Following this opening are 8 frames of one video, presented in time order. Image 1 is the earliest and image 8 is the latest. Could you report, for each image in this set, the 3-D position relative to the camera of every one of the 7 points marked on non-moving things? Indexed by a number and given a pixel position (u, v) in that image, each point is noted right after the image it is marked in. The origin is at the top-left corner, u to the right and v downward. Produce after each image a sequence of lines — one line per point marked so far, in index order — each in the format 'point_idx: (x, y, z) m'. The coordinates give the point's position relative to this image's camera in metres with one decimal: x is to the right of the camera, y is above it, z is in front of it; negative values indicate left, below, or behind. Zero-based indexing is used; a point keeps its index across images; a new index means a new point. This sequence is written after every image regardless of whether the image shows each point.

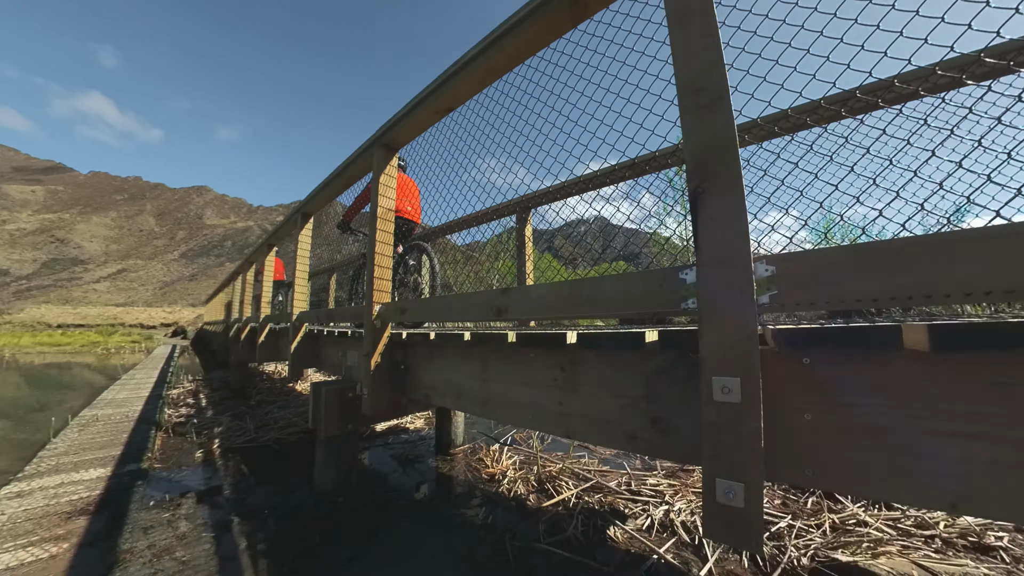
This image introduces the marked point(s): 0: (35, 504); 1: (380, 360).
0: (-2.8, -1.2, +2.0) m
1: (-0.6, -0.3, +1.6) m
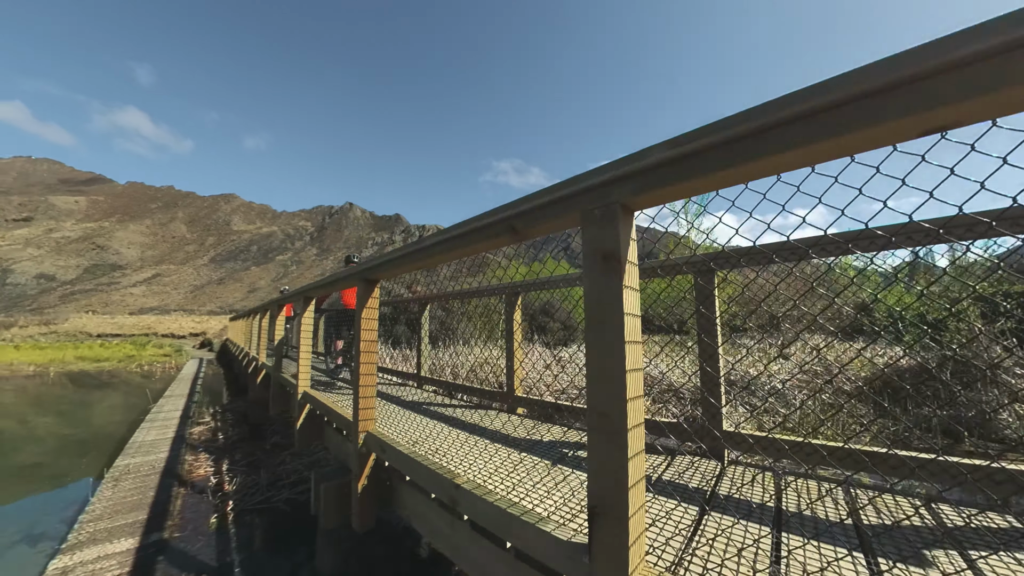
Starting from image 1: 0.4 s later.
0: (-2.9, -1.8, +2.3) m
1: (-0.7, -1.0, +1.7) m
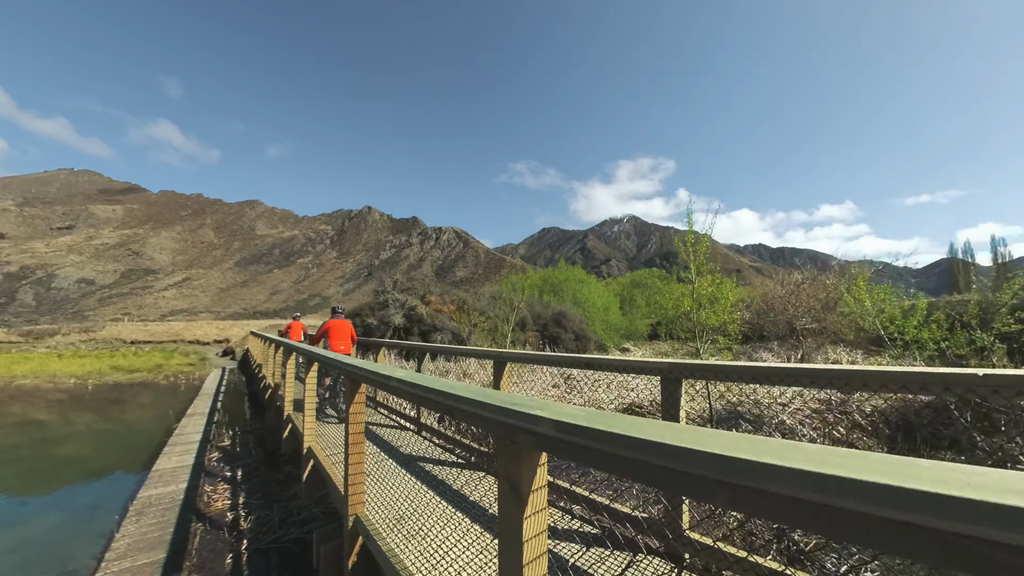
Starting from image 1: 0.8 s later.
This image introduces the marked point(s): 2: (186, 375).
0: (-3.0, -2.3, +2.5) m
1: (-0.8, -1.4, +1.9) m
2: (-14.9, -4.1, +16.0) m
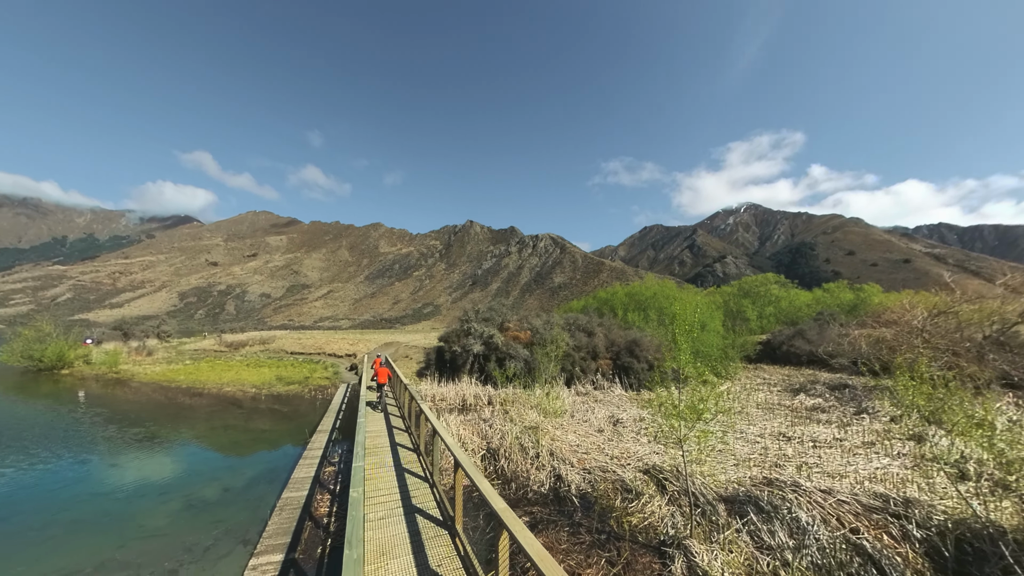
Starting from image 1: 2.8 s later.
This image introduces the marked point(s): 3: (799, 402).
0: (-3.2, -3.6, +4.4) m
1: (-1.4, -2.7, +3.3) m
2: (-11.1, -5.9, +20.6) m
3: (+11.3, -4.6, +14.0) m
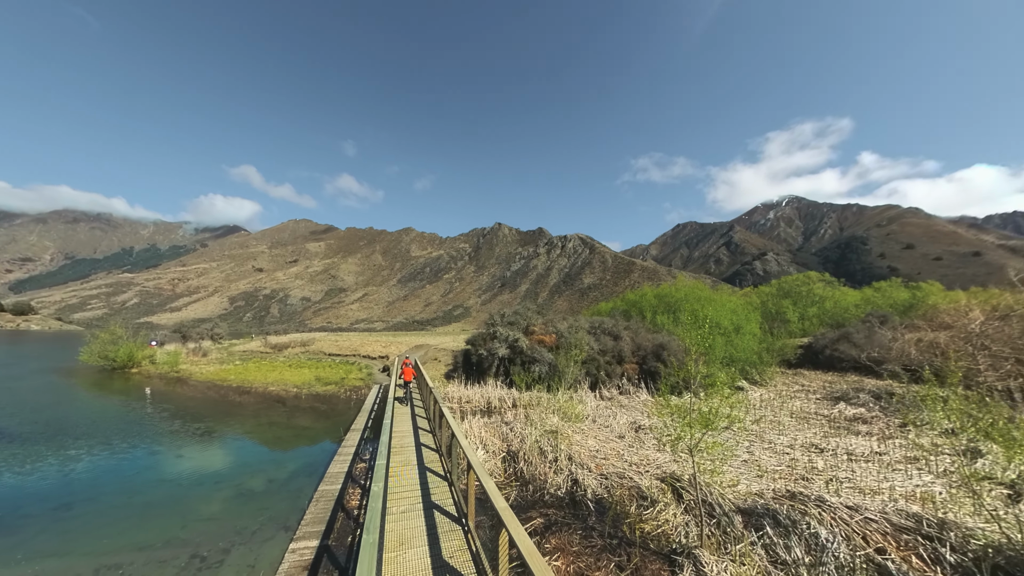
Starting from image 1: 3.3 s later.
0: (-3.1, -3.7, +4.9) m
1: (-1.3, -2.8, +3.6) m
2: (-9.6, -6.2, +21.7) m
3: (+12.2, -4.7, +13.3) m
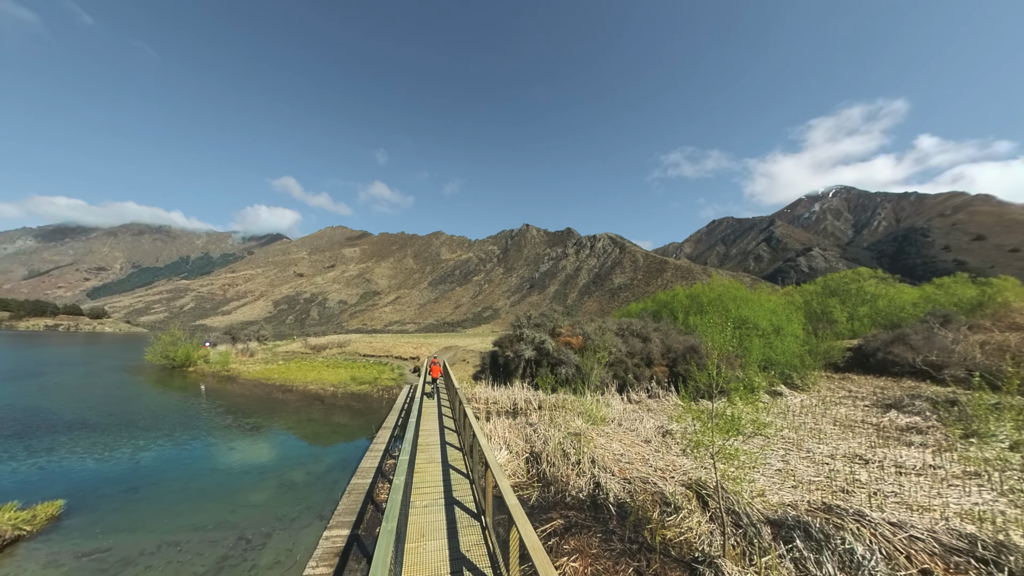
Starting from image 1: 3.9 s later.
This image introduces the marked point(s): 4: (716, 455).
0: (-2.8, -3.8, +5.3) m
1: (-1.1, -2.9, +3.9) m
2: (-7.9, -6.5, +22.5) m
3: (+13.2, -4.6, +12.3) m
4: (+3.8, -3.1, +6.6) m
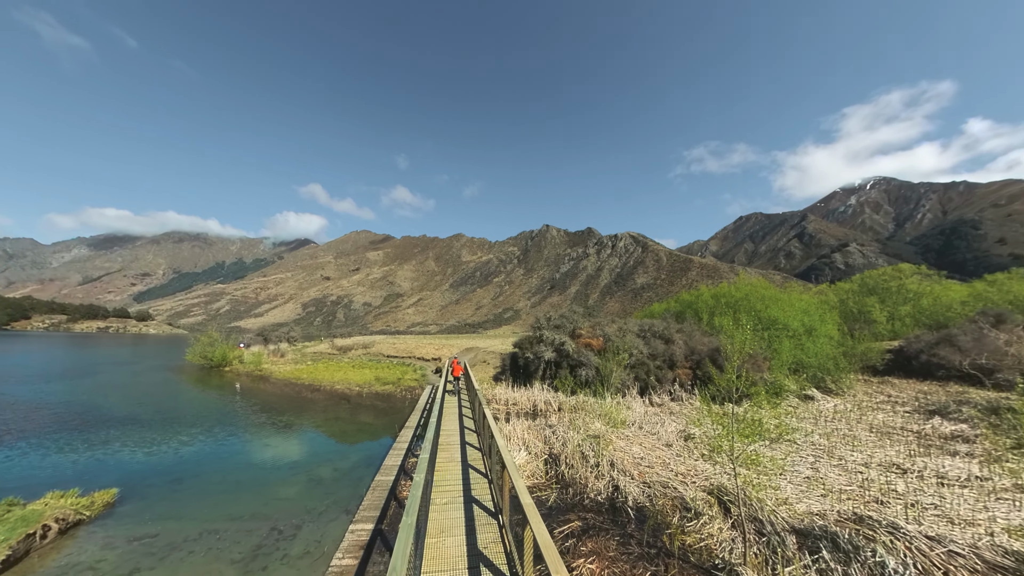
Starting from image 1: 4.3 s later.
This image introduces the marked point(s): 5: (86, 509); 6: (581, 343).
0: (-2.5, -3.9, +5.5) m
1: (-0.9, -3.0, +4.0) m
2: (-6.6, -6.6, +23.0) m
3: (+13.8, -4.6, +11.6) m
4: (+4.1, -3.1, +6.5) m
5: (-10.2, -5.3, +8.5) m
6: (+3.7, -3.0, +19.2) m
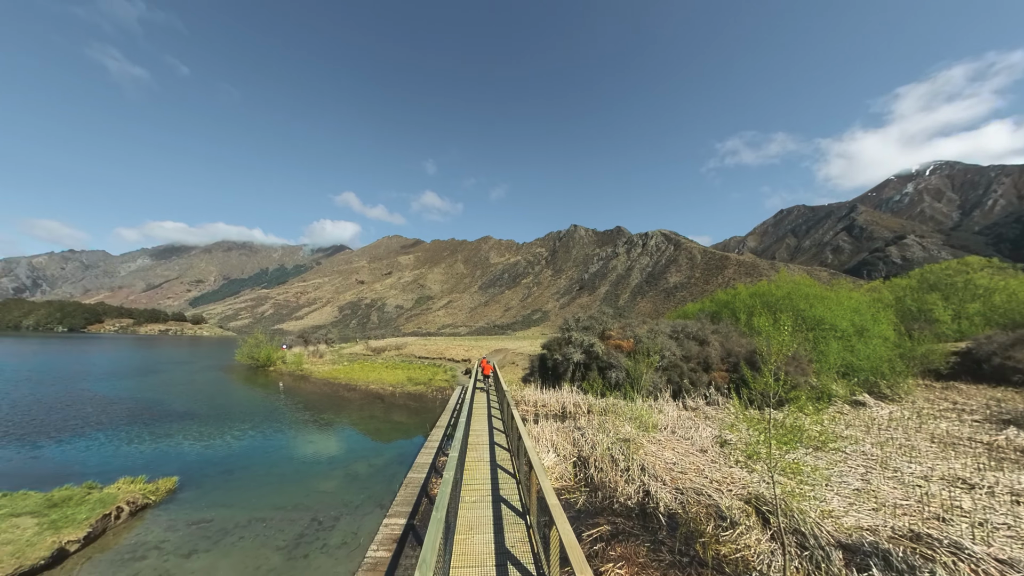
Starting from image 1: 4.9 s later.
0: (-2.0, -4.0, +5.7) m
1: (-0.6, -3.0, +4.1) m
2: (-4.7, -6.8, +23.5) m
3: (+14.7, -4.4, +10.5) m
4: (+4.6, -3.1, +6.1) m
5: (-9.5, -5.4, +9.3) m
6: (+5.3, -3.0, +18.9) m
